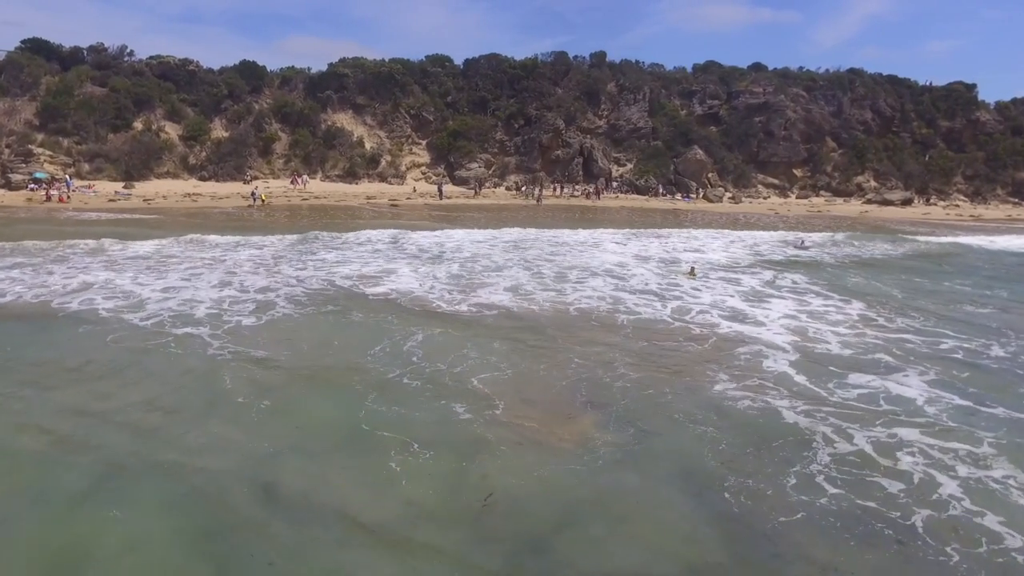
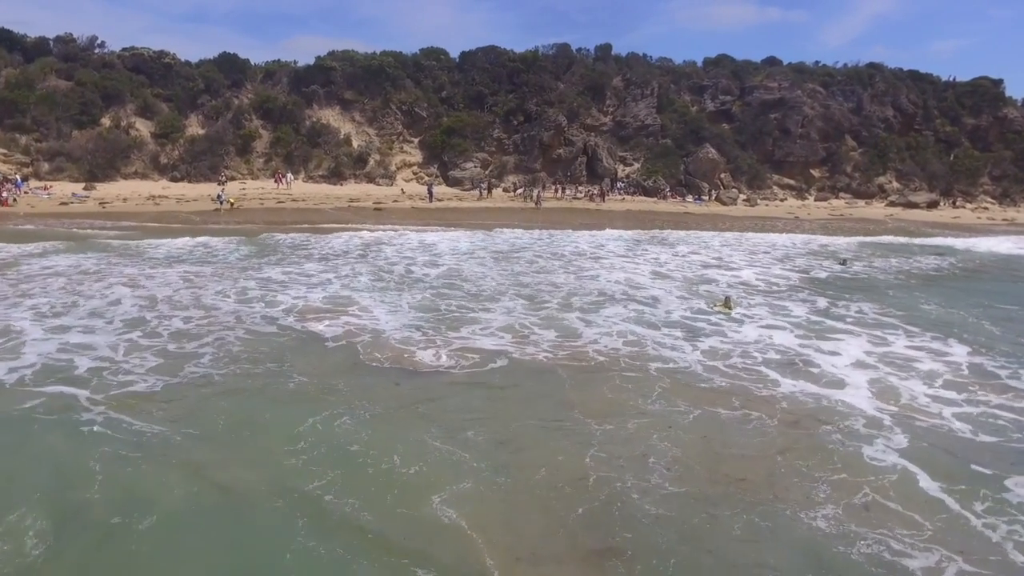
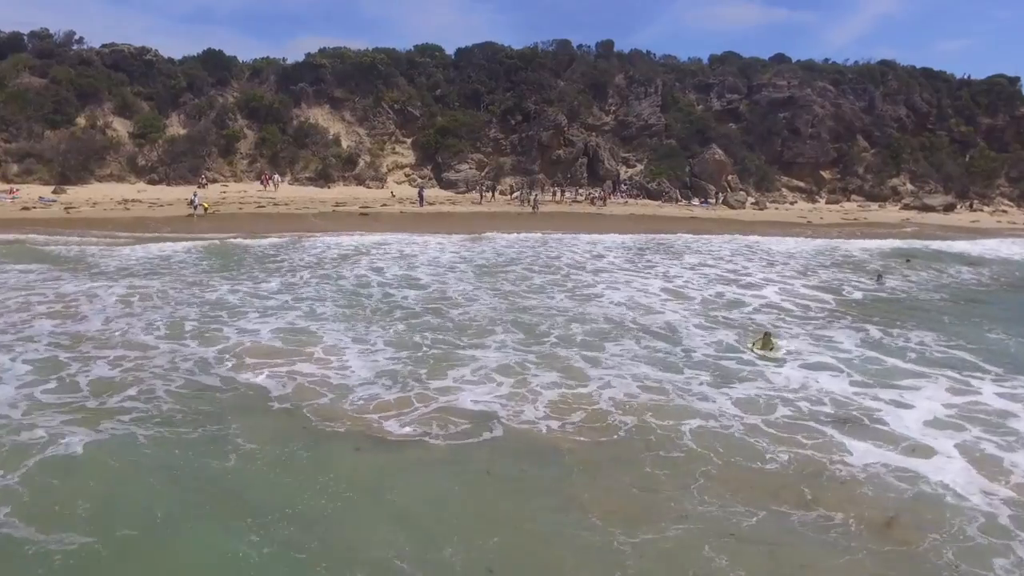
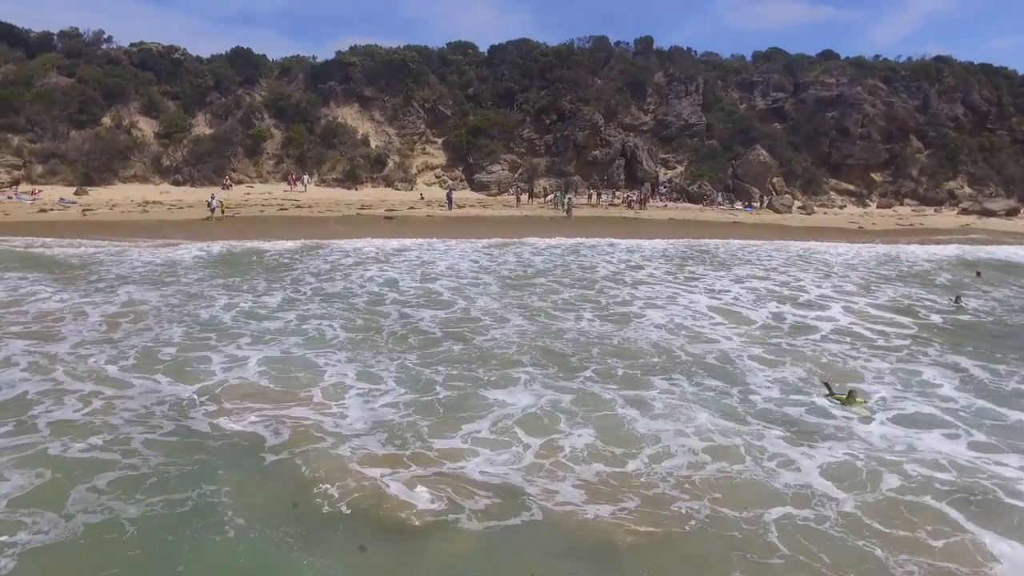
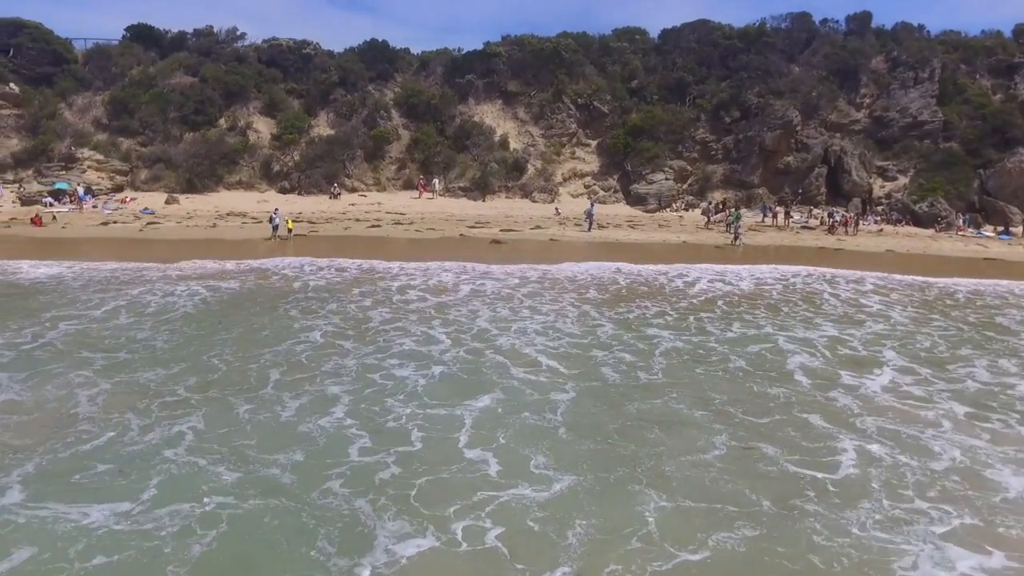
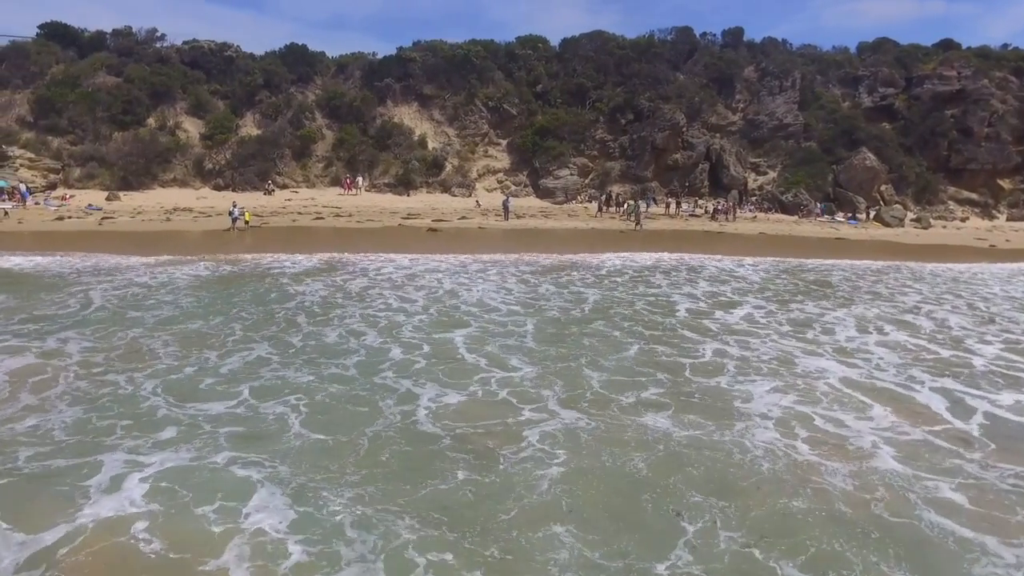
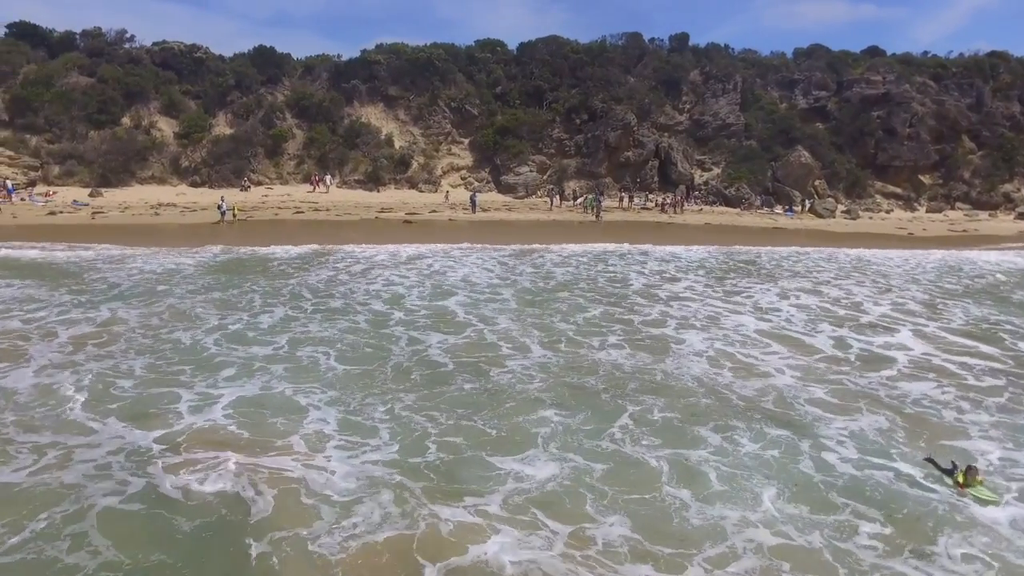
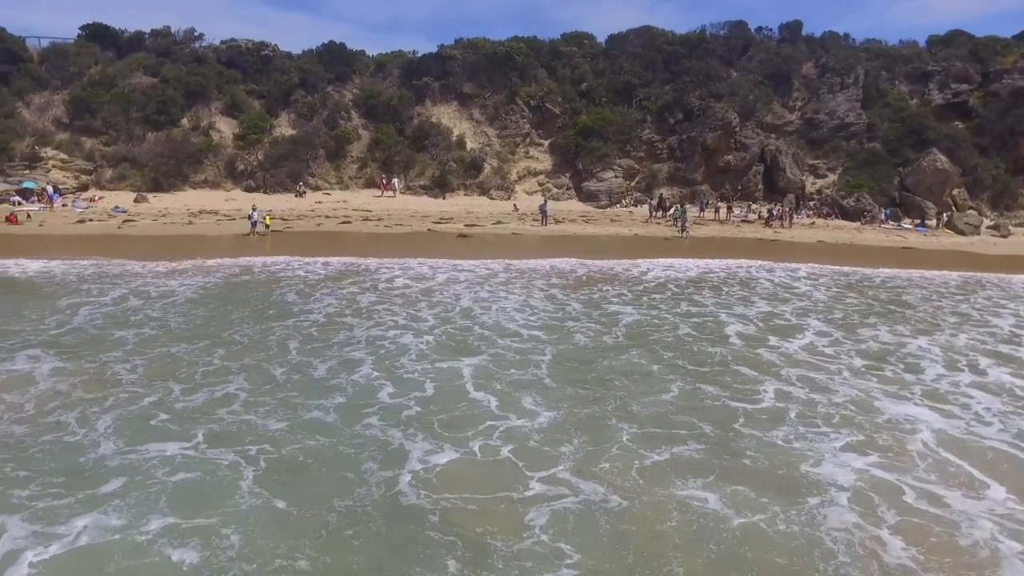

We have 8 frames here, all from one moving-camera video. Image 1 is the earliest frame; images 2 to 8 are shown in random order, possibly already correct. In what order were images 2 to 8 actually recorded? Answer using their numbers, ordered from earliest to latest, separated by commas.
2, 3, 4, 7, 6, 8, 5
